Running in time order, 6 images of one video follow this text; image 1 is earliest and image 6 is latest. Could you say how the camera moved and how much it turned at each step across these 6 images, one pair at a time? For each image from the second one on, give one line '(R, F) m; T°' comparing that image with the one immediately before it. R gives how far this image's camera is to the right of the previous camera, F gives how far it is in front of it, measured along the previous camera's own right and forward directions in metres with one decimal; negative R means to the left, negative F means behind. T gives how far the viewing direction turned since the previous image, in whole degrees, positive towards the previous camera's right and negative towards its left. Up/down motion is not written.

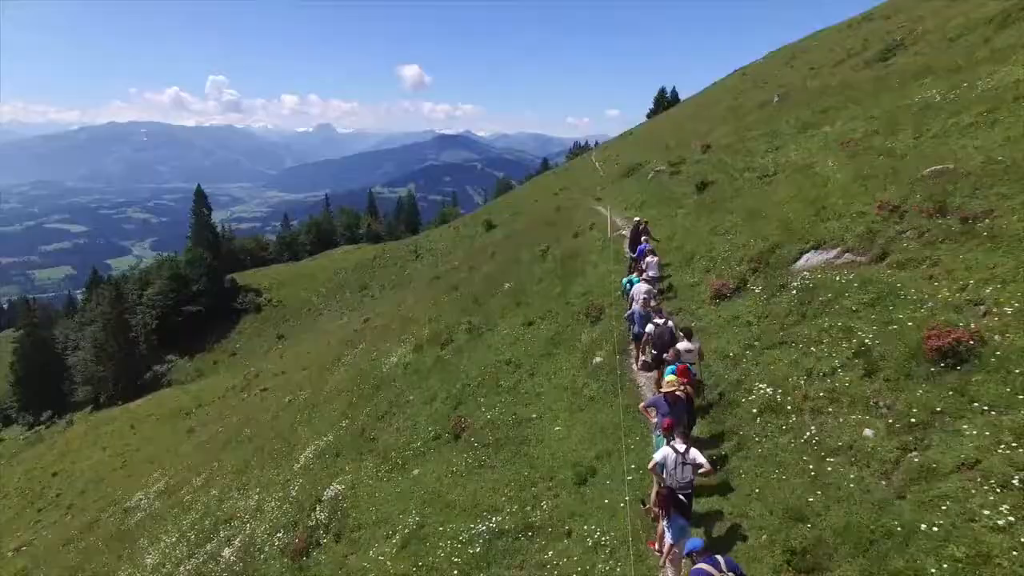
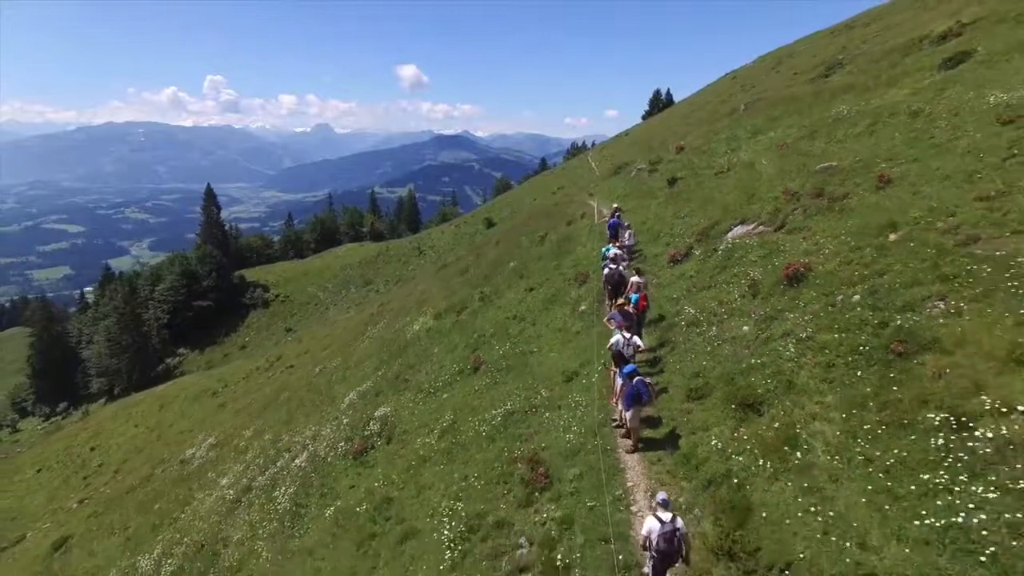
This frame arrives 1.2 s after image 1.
(-0.3, -7.6) m; 0°
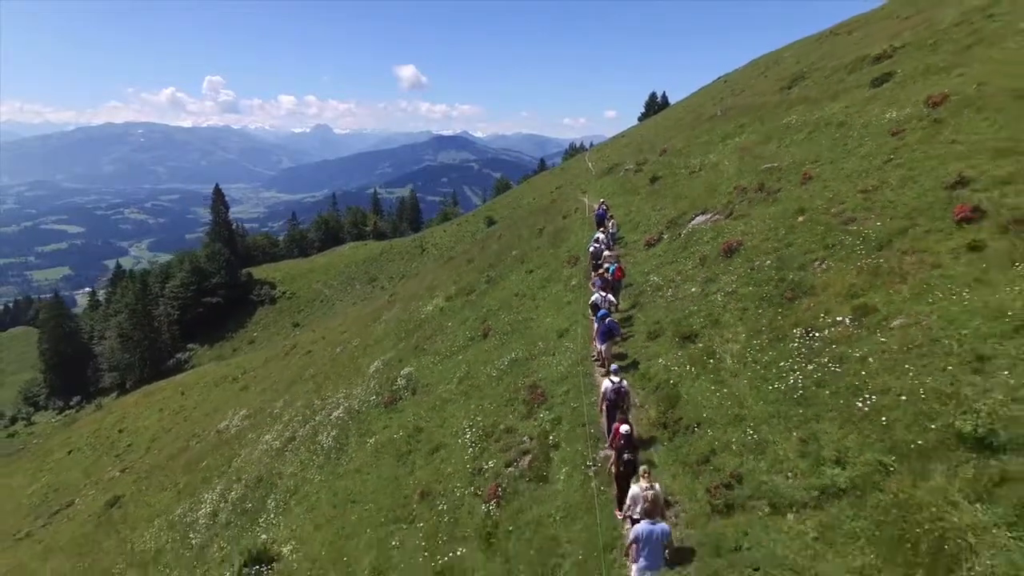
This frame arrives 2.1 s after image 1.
(-0.2, -6.4) m; 0°
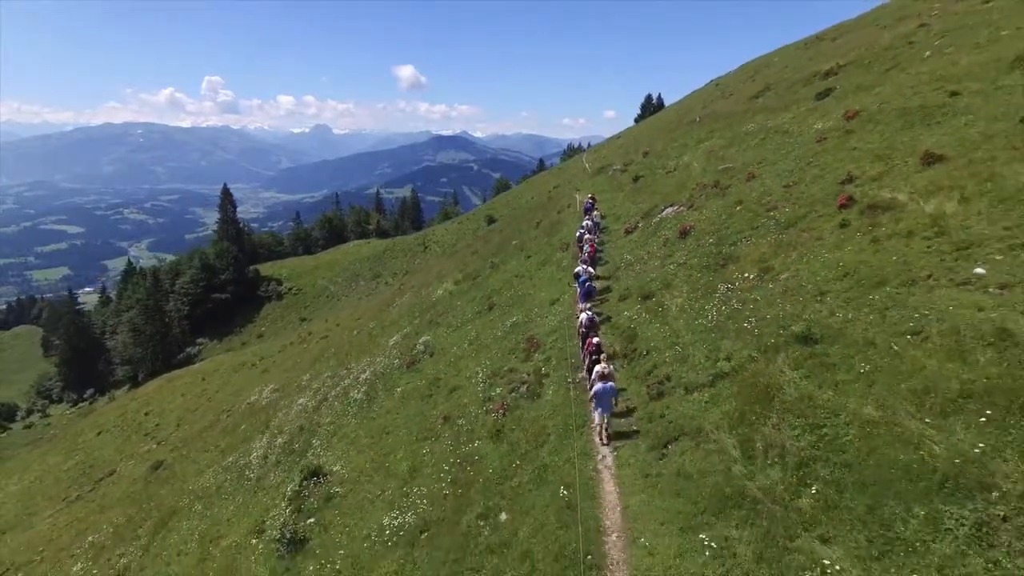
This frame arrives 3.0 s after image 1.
(-0.1, -7.0) m; 0°
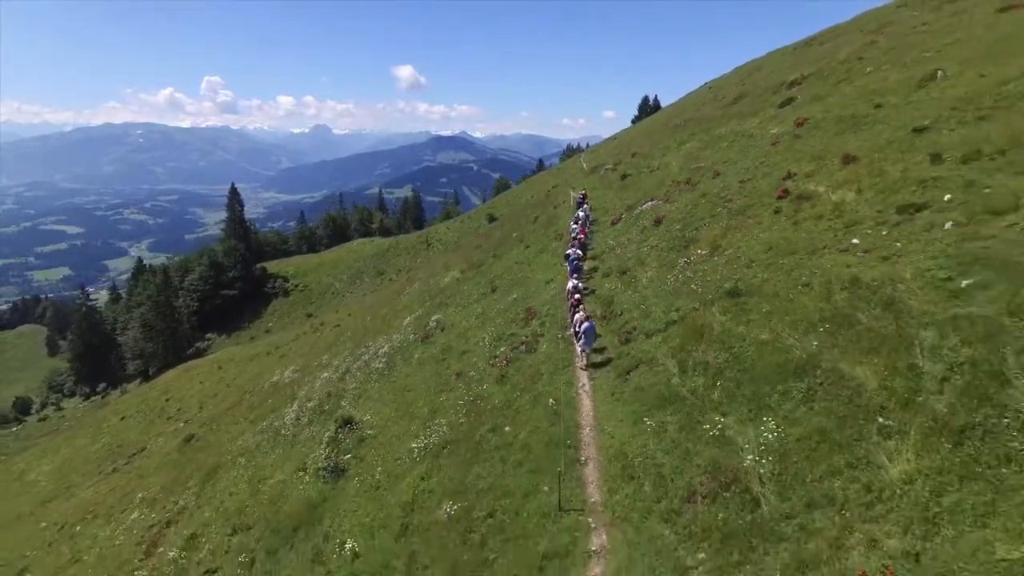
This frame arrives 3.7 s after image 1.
(-0.1, -6.2) m; 0°
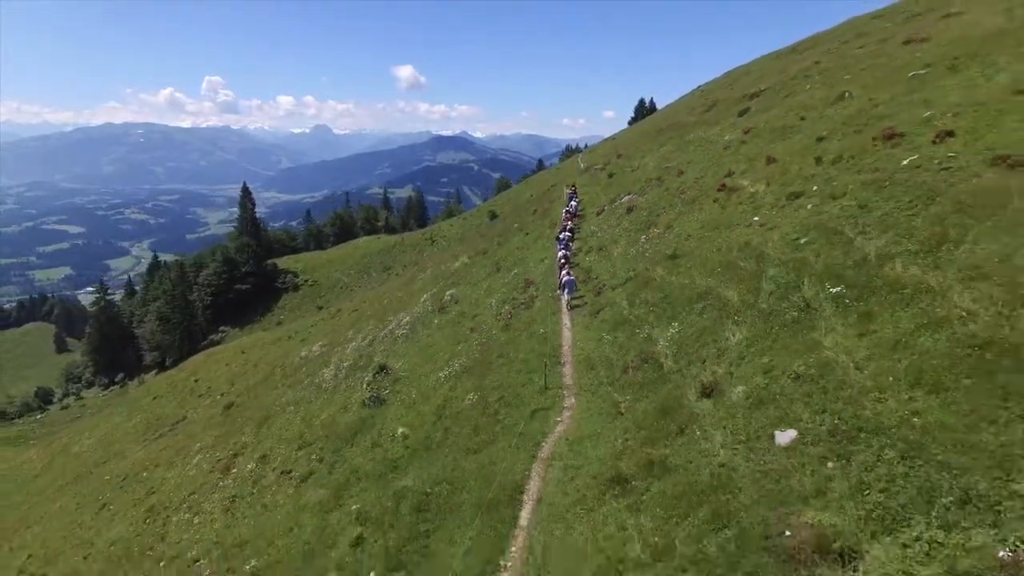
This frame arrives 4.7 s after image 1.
(-0.1, -9.7) m; 0°
